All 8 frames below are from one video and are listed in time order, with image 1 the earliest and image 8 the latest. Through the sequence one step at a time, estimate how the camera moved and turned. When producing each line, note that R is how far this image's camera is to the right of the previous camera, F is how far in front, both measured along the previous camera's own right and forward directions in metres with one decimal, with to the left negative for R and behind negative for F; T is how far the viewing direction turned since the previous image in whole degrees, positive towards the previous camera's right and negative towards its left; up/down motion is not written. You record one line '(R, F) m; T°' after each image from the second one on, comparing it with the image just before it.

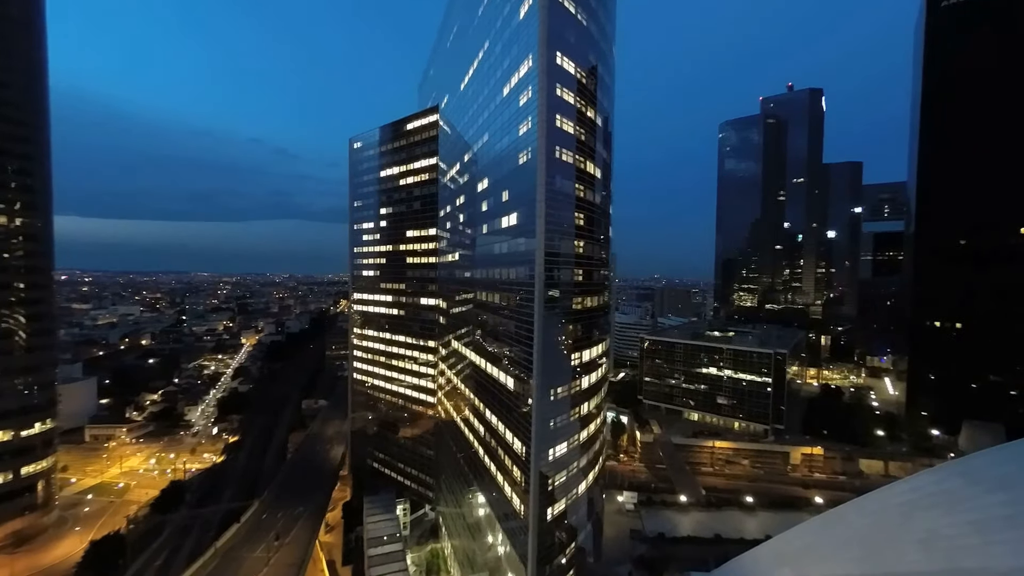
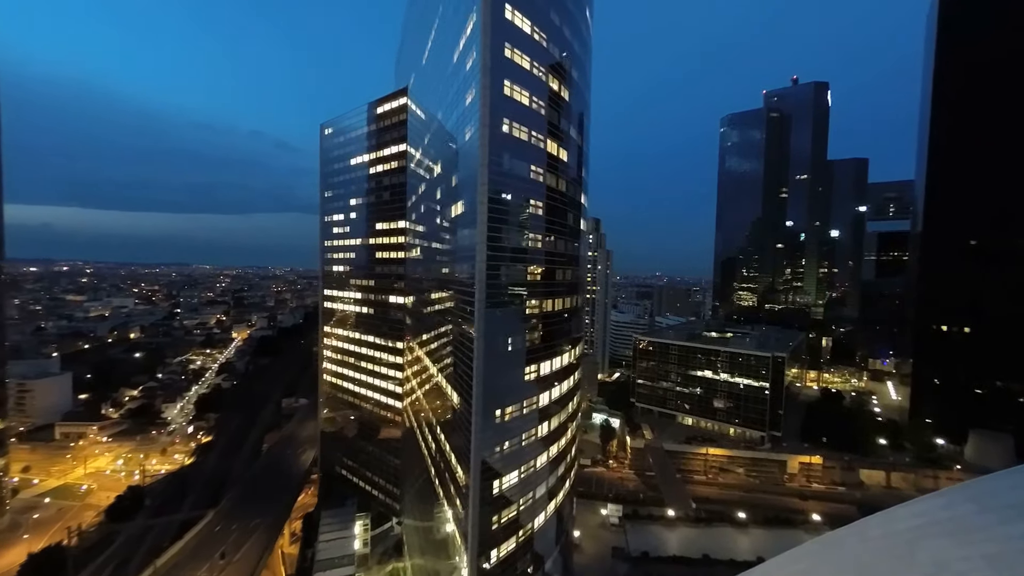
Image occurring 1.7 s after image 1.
(+1.2, +1.6) m; 0°
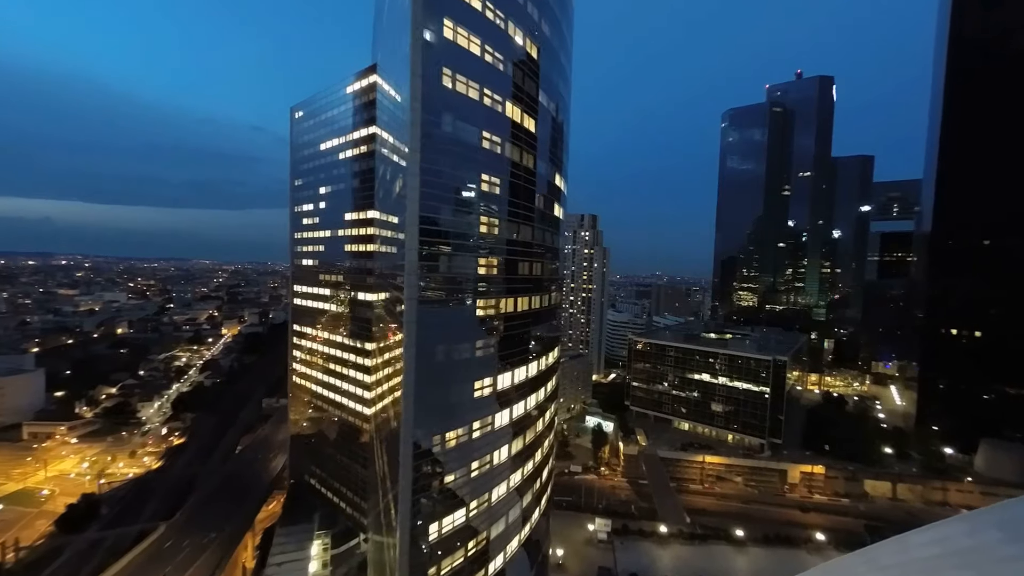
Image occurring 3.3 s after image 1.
(+0.9, +1.7) m; 0°
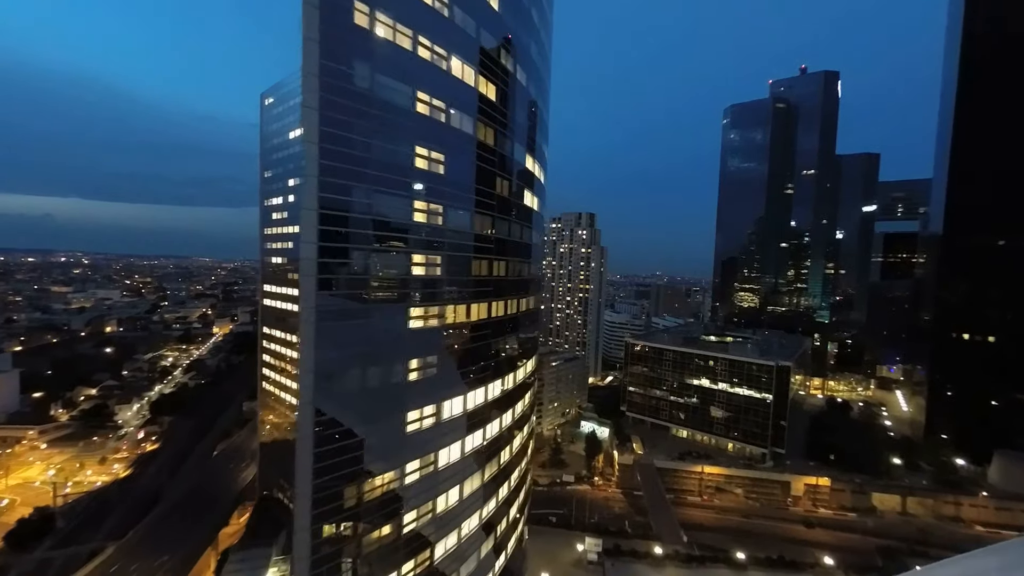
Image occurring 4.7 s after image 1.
(+0.7, +1.6) m; 0°
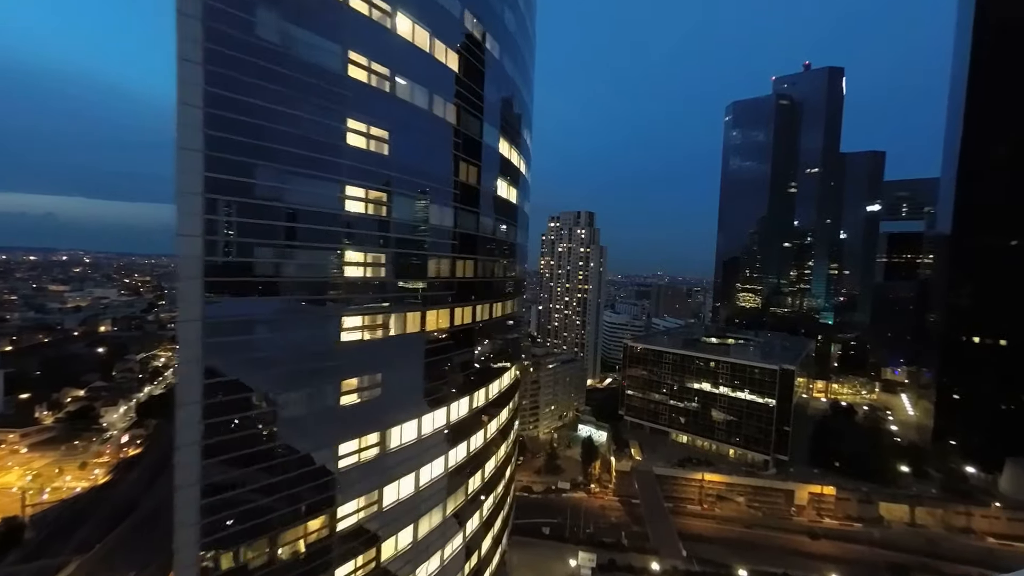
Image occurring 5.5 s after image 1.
(+0.5, +1.0) m; 0°
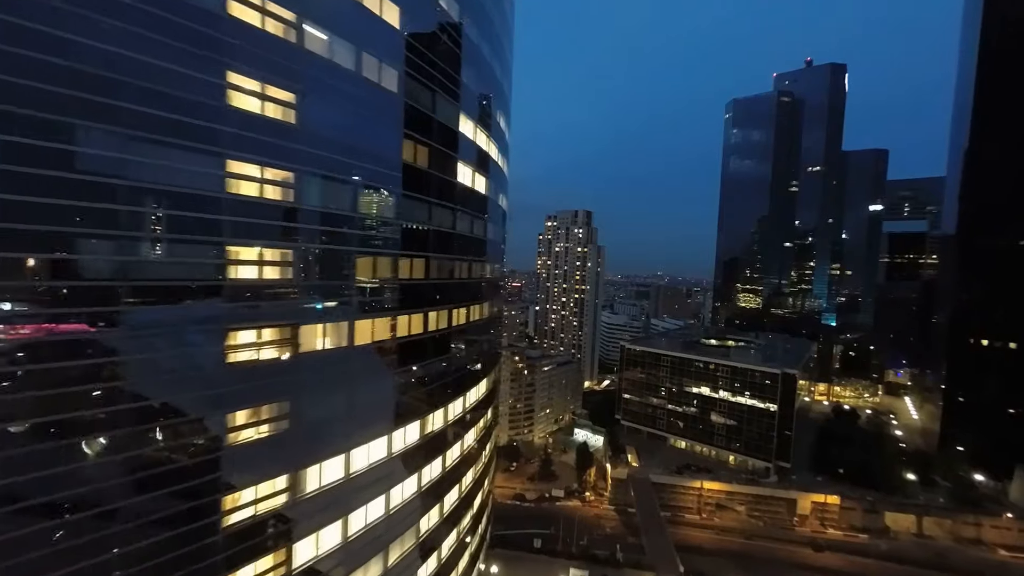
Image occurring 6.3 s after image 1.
(+0.5, +1.1) m; 0°
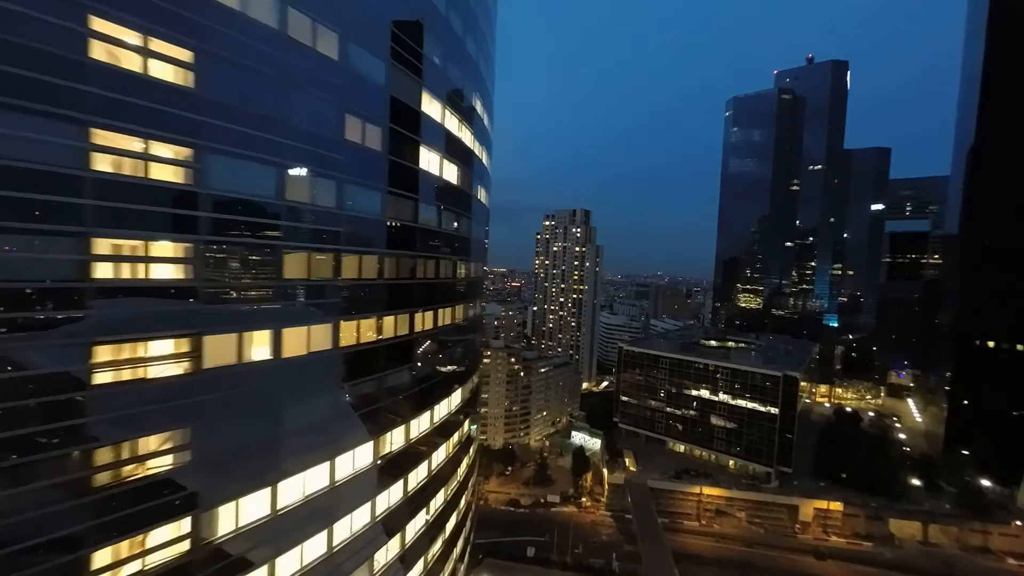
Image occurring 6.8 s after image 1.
(+0.4, +0.7) m; 0°
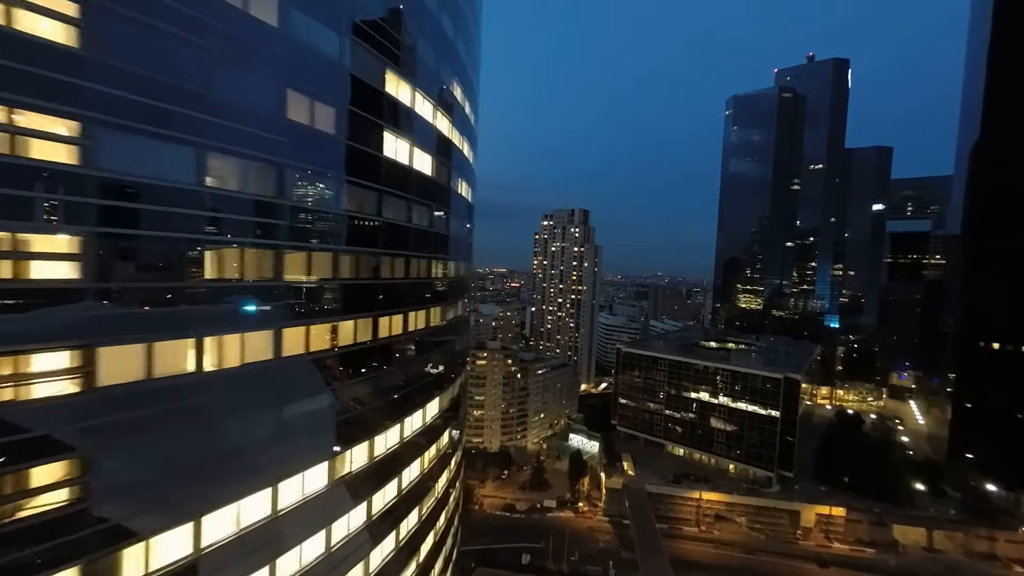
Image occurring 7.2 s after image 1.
(+0.3, +0.6) m; 0°
